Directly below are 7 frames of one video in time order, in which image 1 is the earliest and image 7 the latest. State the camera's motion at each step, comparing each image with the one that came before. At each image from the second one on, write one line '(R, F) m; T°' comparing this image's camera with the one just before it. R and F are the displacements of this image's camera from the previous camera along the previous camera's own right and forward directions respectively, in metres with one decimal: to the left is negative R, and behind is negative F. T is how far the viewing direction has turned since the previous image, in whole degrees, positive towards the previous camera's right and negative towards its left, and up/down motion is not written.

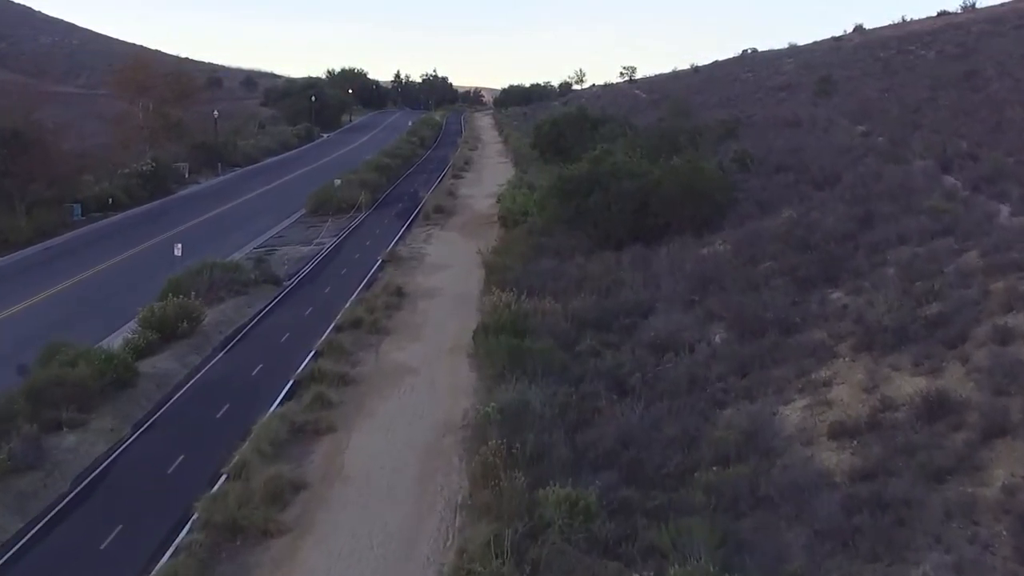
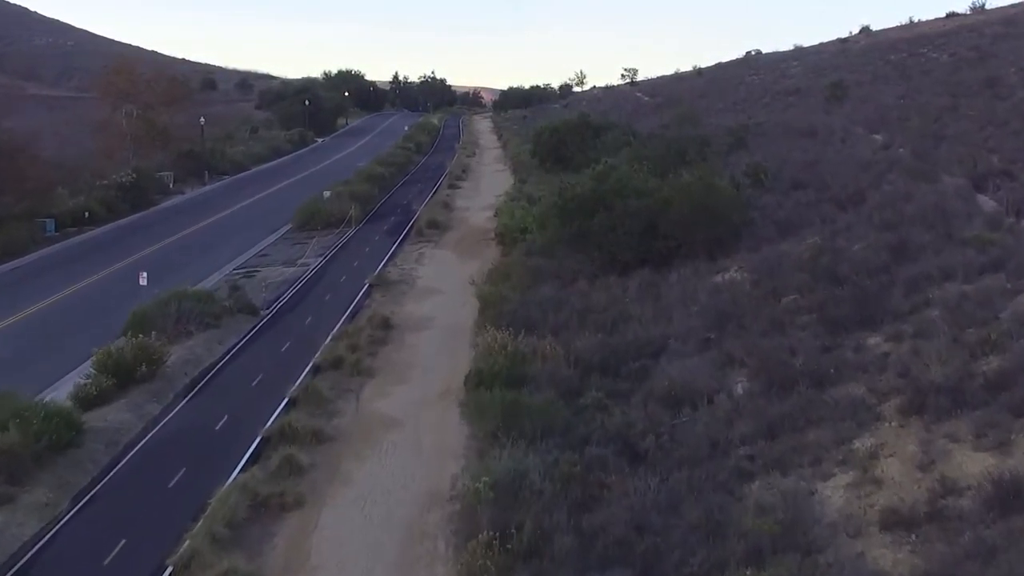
(+0.1, +2.5) m; 0°
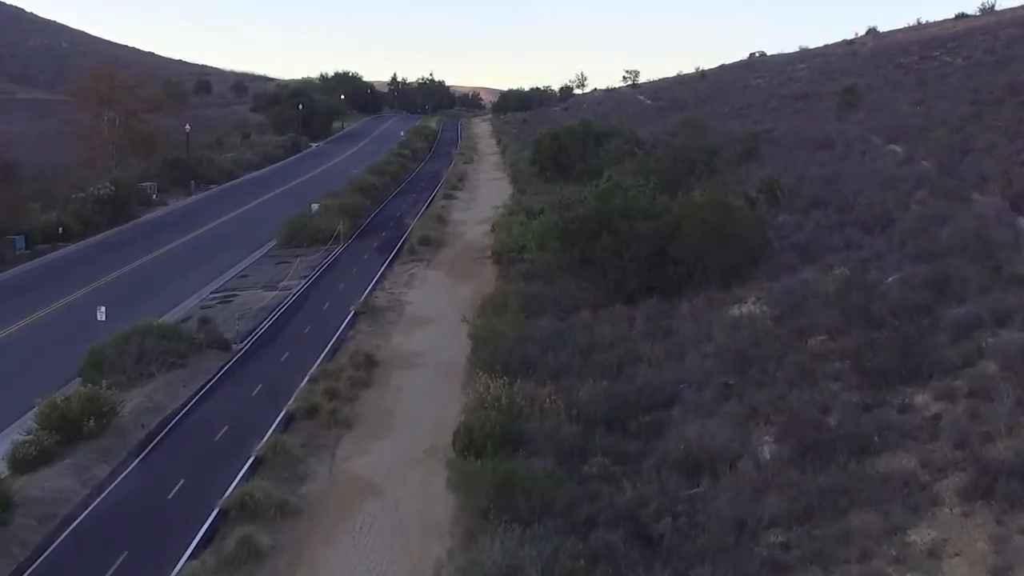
(+0.1, +2.5) m; 0°
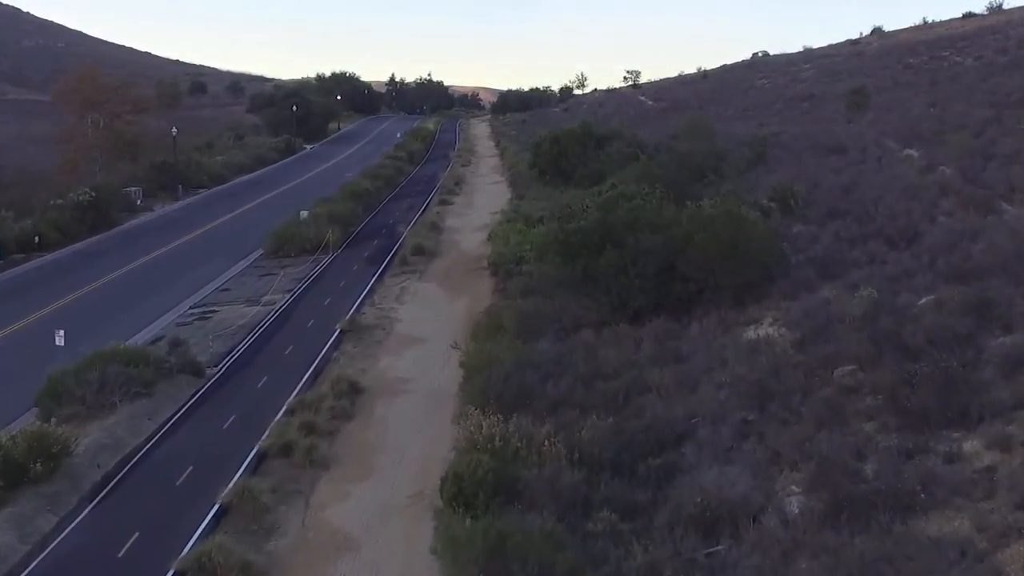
(+0.1, +2.0) m; 0°
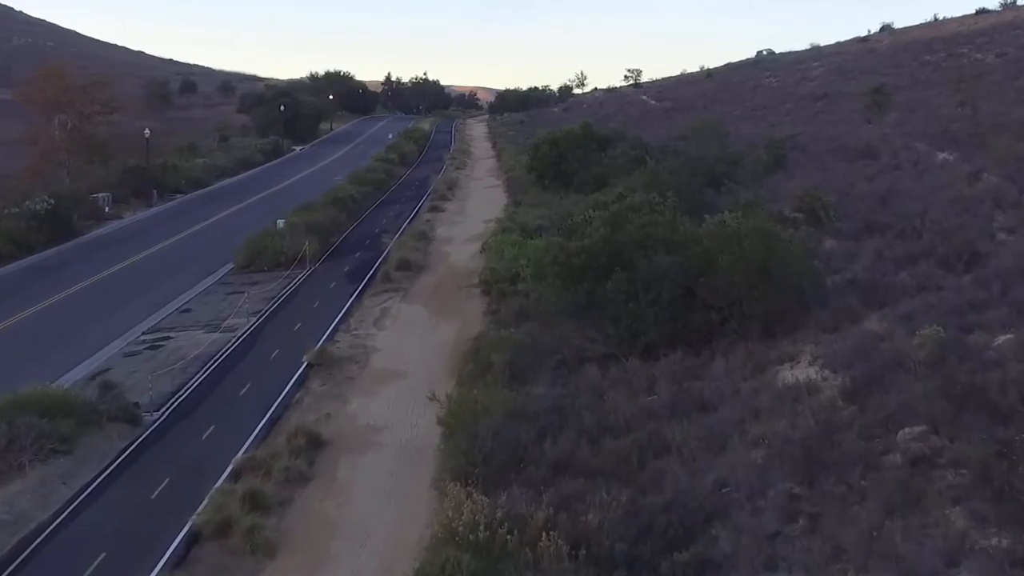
(+0.1, +3.6) m; 0°
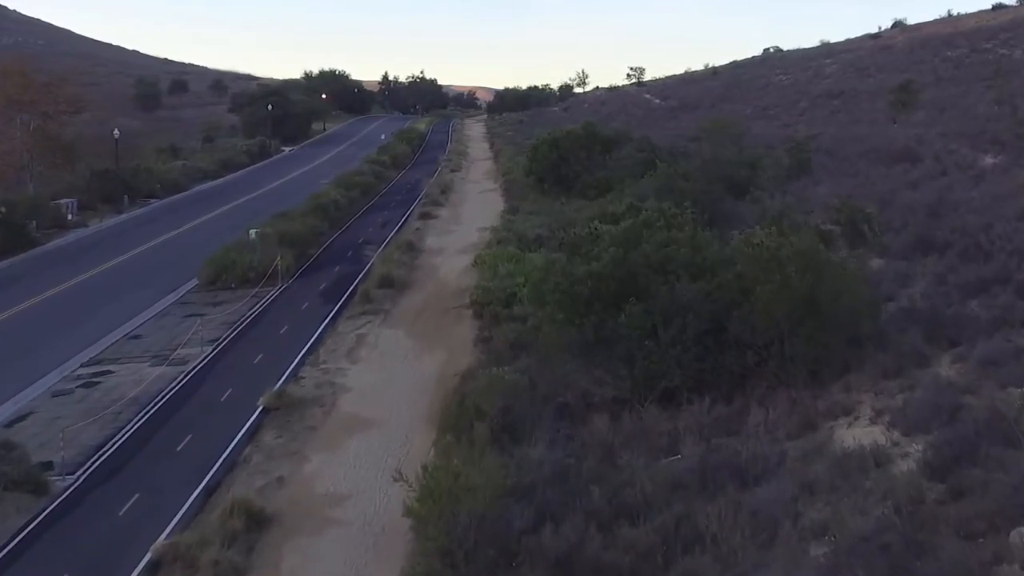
(+0.1, +3.8) m; 0°
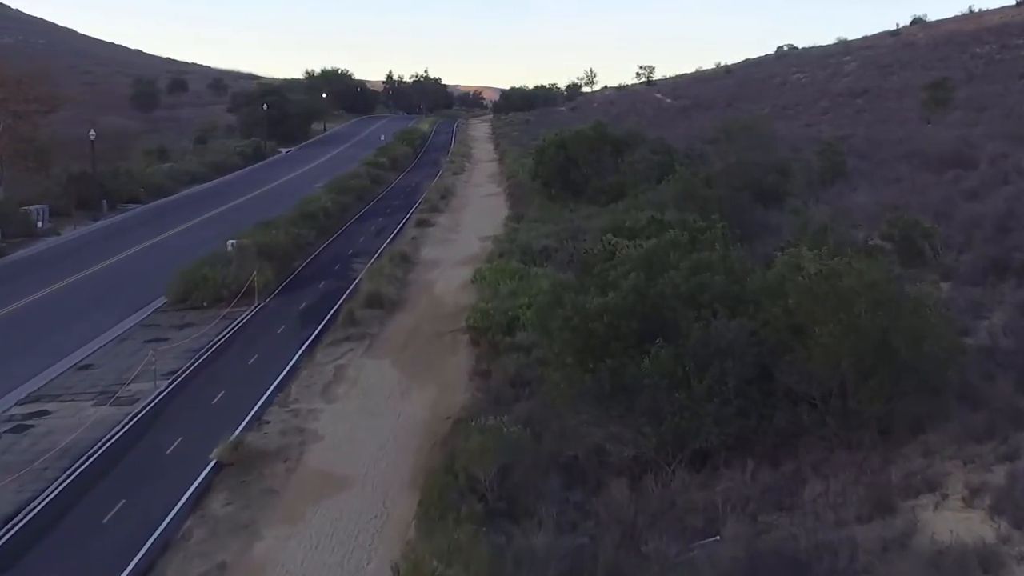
(+0.1, +3.3) m; 0°
